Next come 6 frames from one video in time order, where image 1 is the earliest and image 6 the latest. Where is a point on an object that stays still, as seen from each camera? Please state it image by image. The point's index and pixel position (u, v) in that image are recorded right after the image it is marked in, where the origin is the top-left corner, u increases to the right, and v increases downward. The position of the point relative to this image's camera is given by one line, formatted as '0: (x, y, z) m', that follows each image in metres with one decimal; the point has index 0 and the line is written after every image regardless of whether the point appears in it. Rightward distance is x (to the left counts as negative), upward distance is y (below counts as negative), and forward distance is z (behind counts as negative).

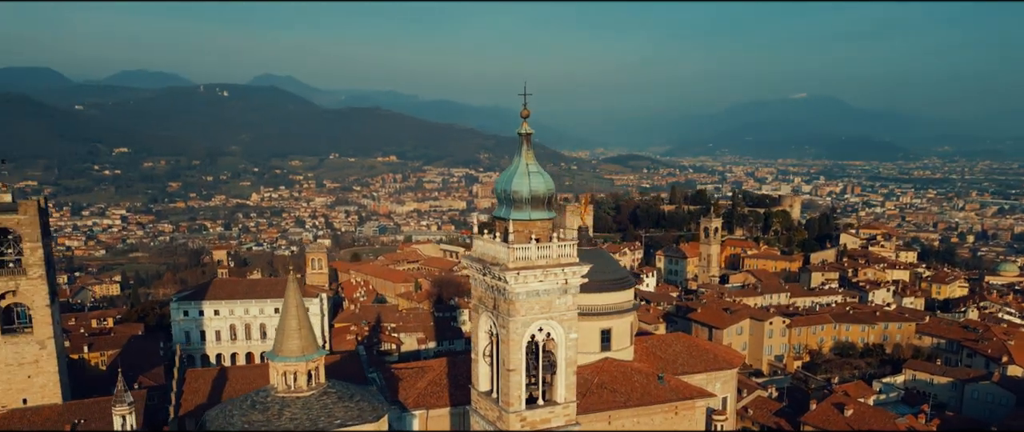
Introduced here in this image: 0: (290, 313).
0: (-4.6, -2.0, +14.8) m
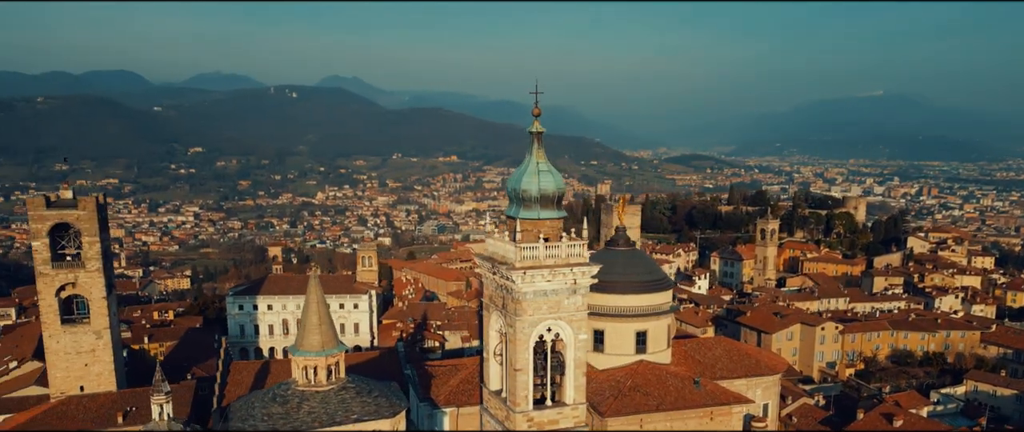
0: (-4.2, -1.9, +15.1) m
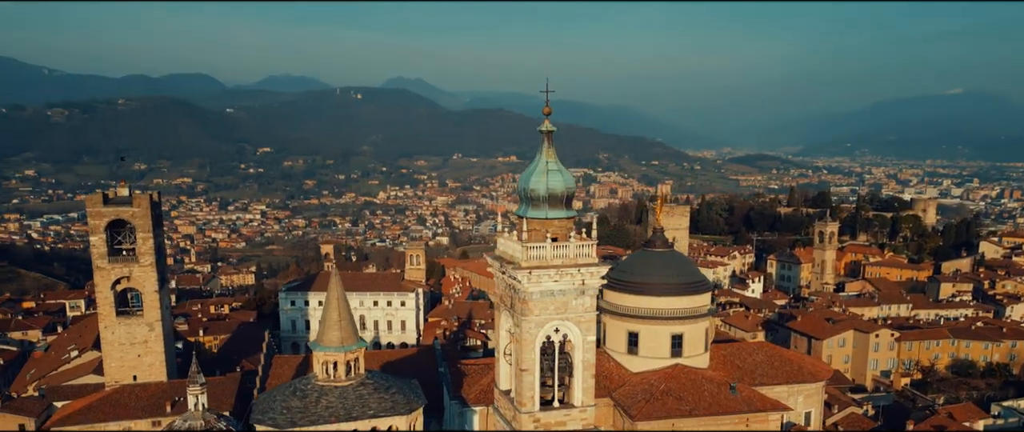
0: (-3.8, -1.9, +15.4) m
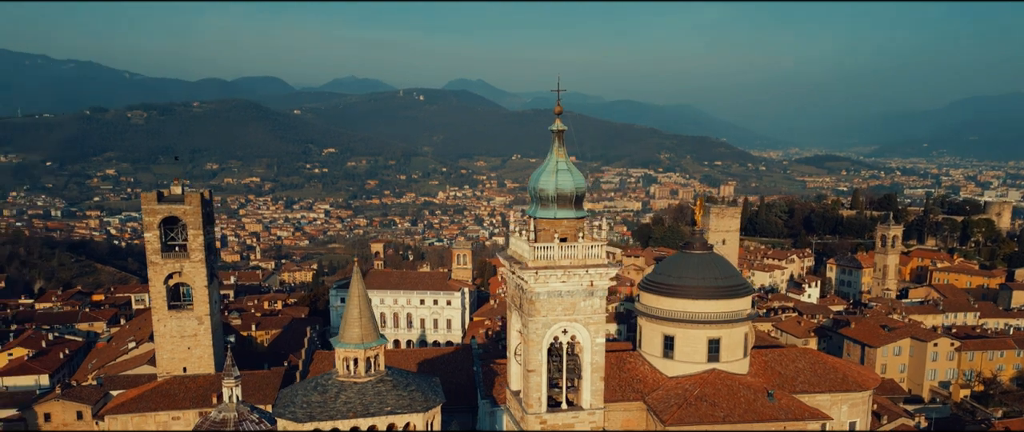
0: (-3.4, -1.9, +15.6) m
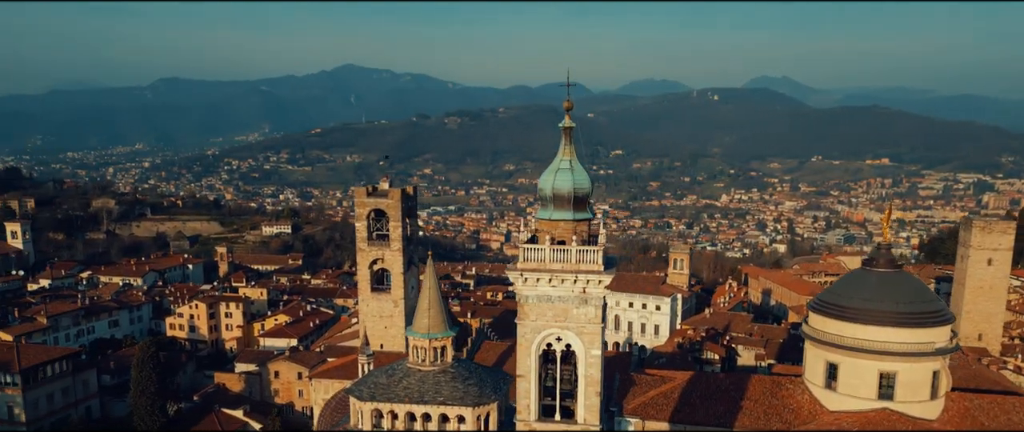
0: (-1.9, -1.8, +16.4) m
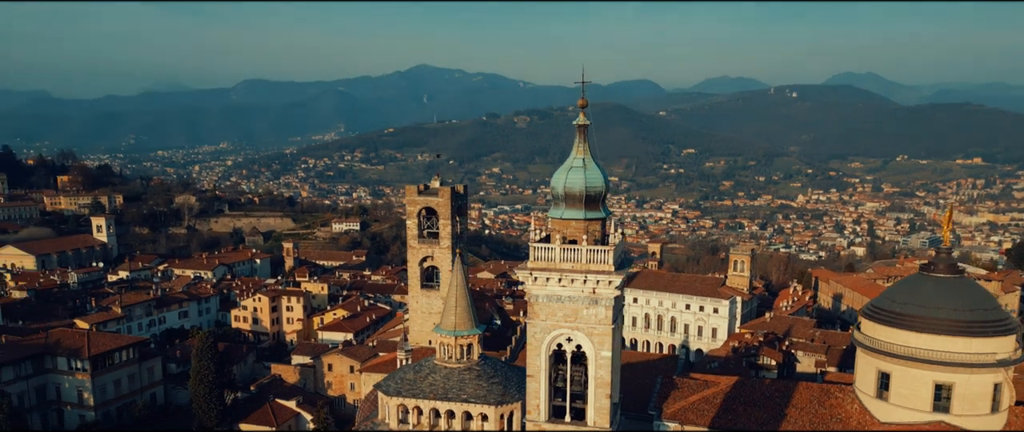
0: (-1.2, -1.7, +16.5) m
